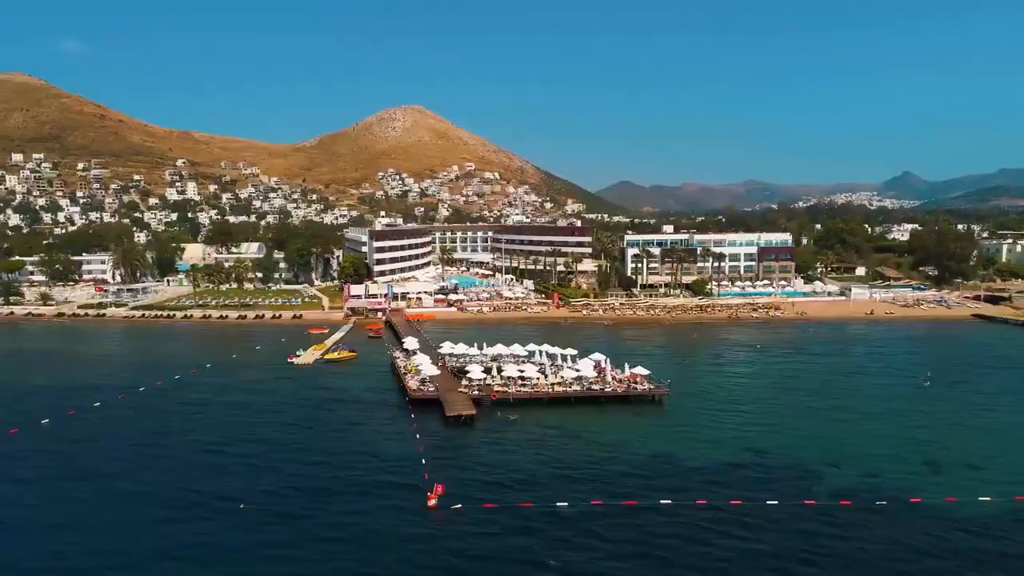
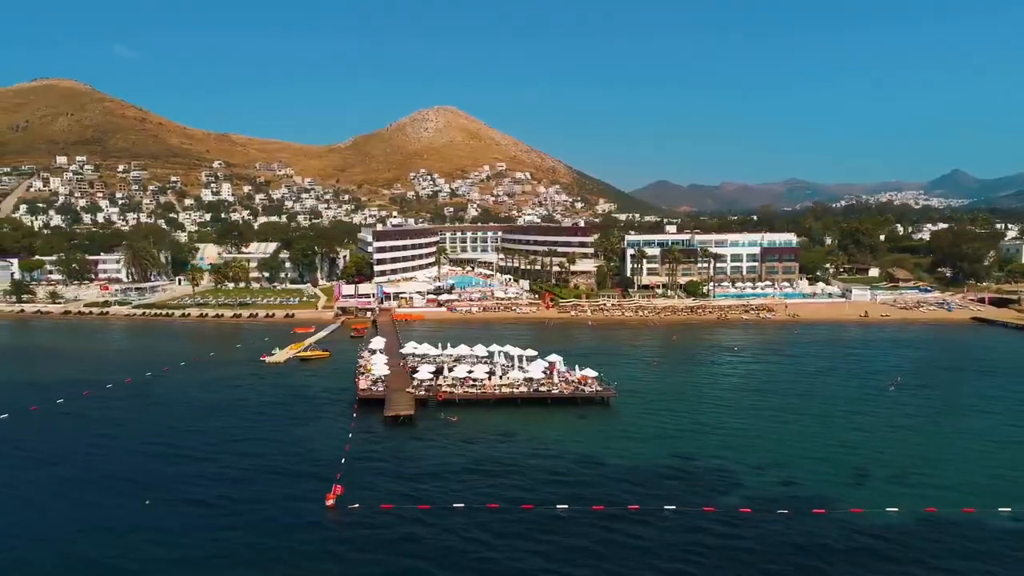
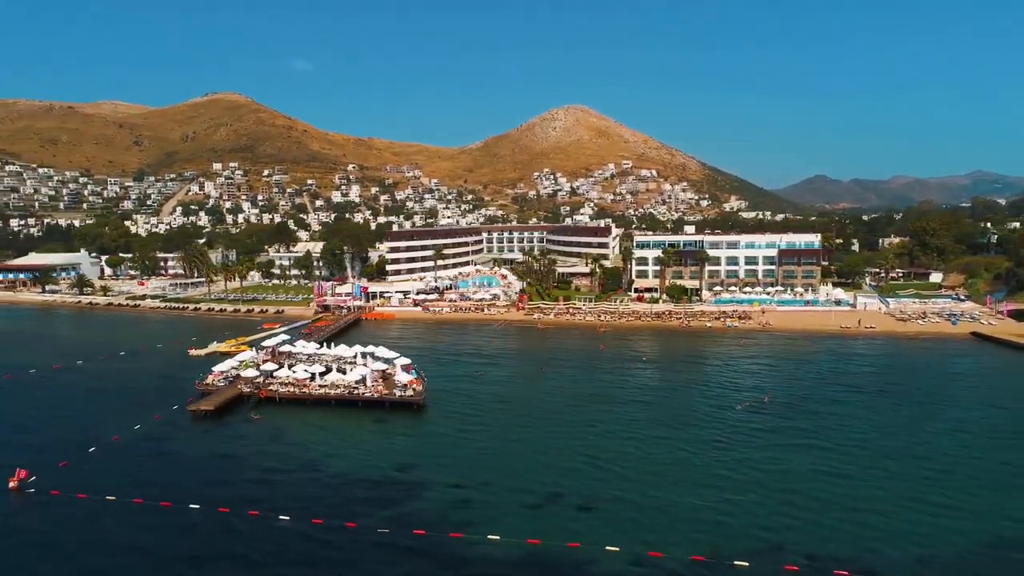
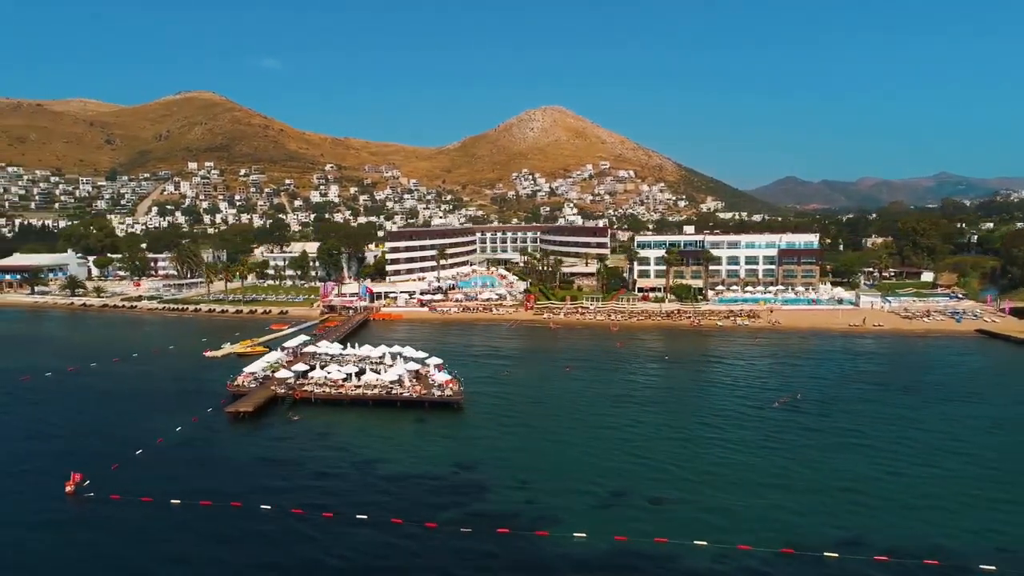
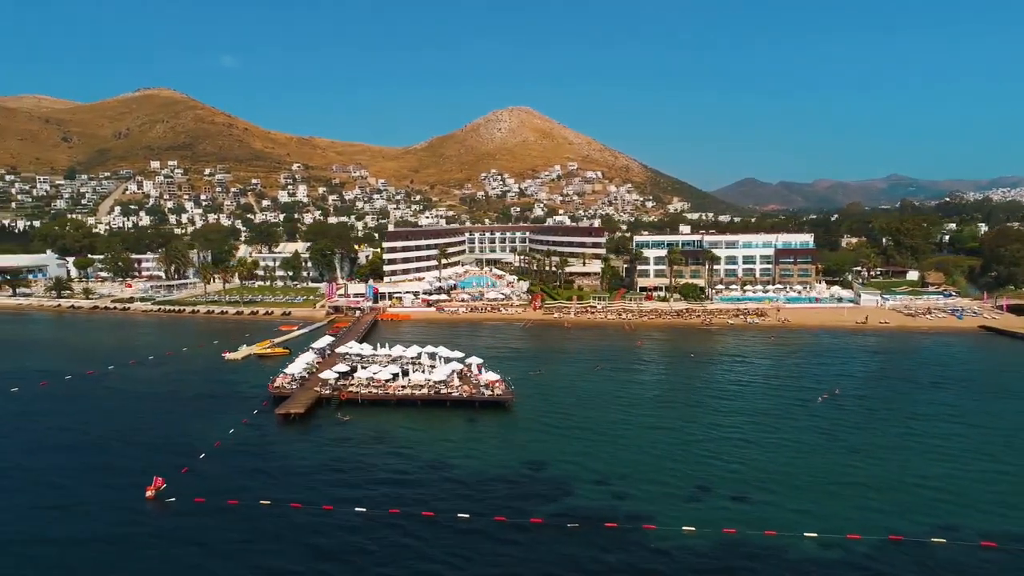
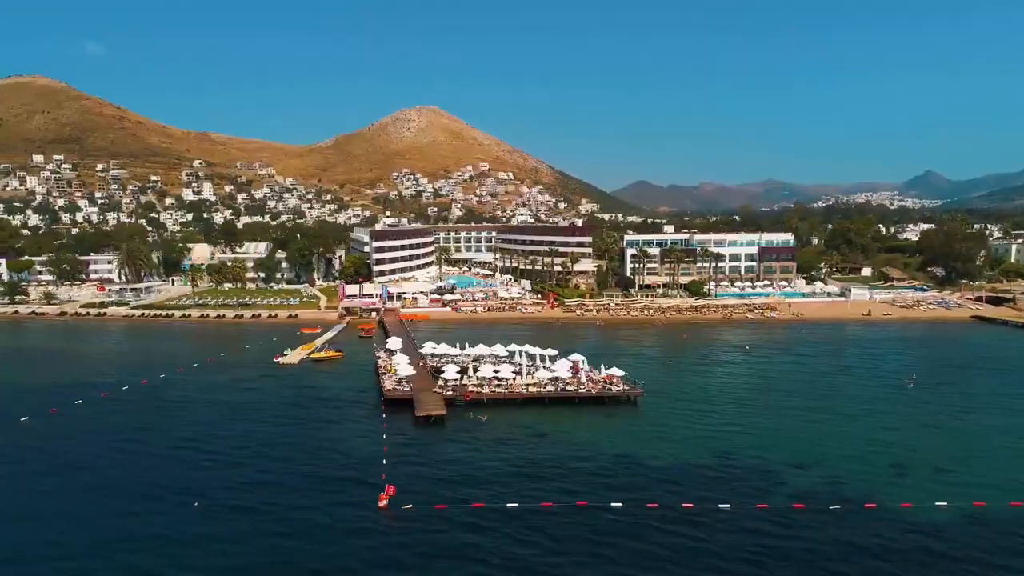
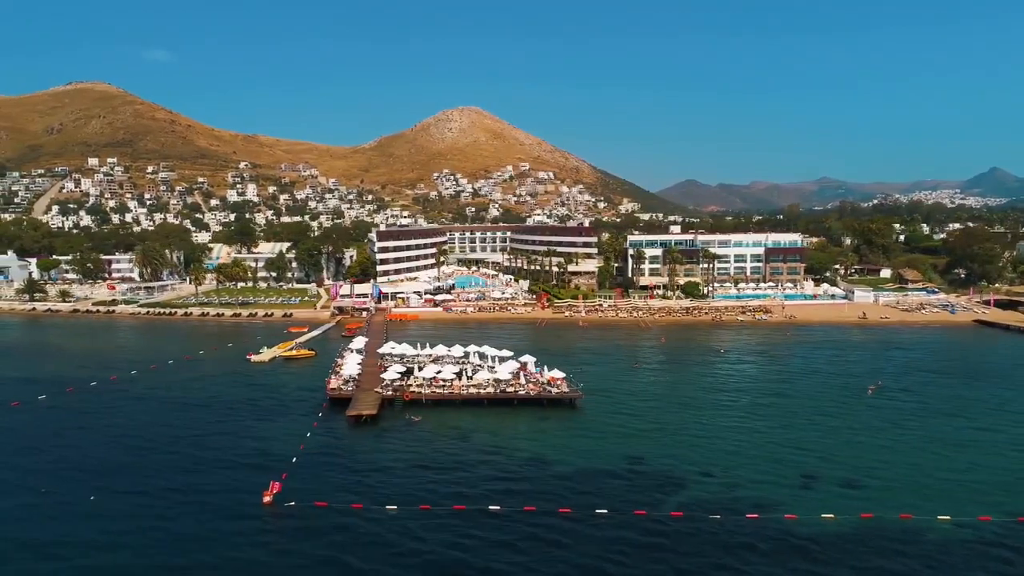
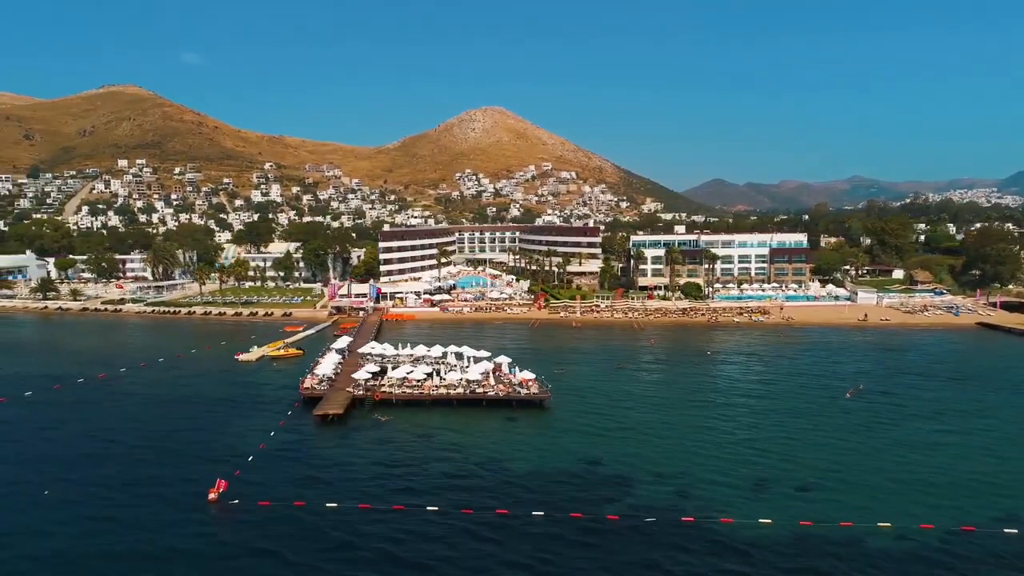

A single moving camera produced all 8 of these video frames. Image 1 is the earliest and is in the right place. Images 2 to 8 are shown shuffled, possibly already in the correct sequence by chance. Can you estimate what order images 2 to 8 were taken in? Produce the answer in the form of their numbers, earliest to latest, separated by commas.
6, 2, 7, 8, 5, 4, 3
